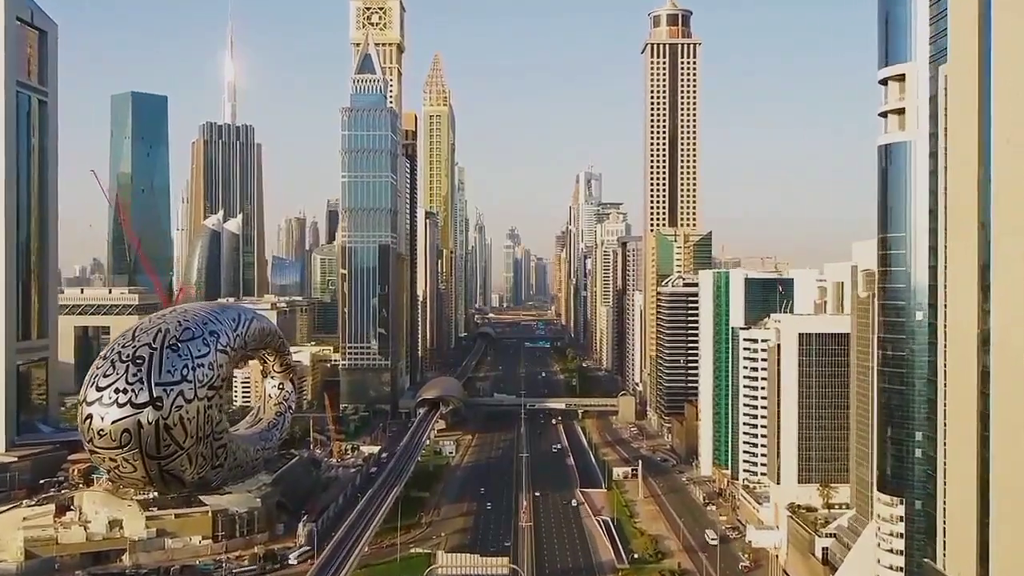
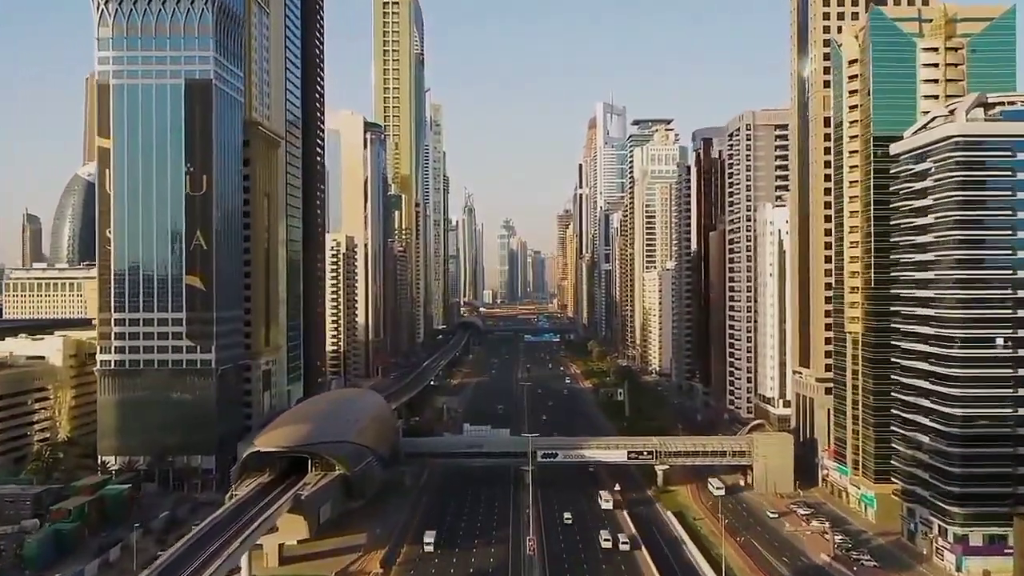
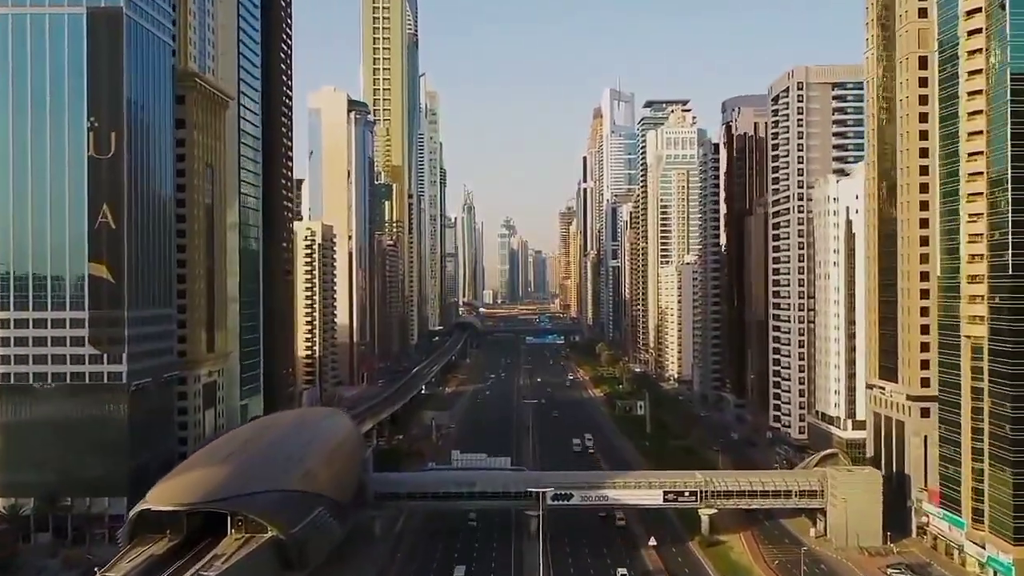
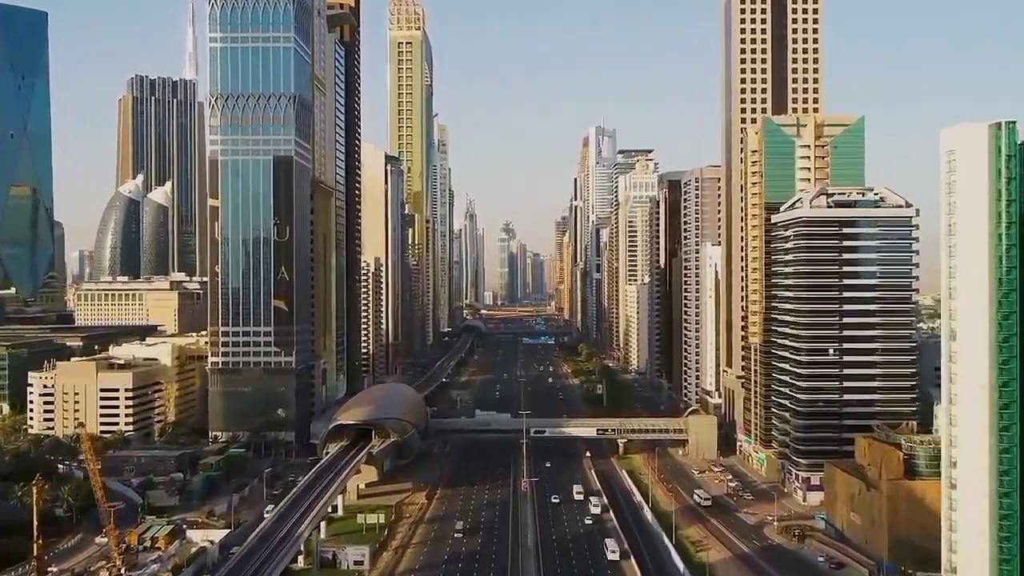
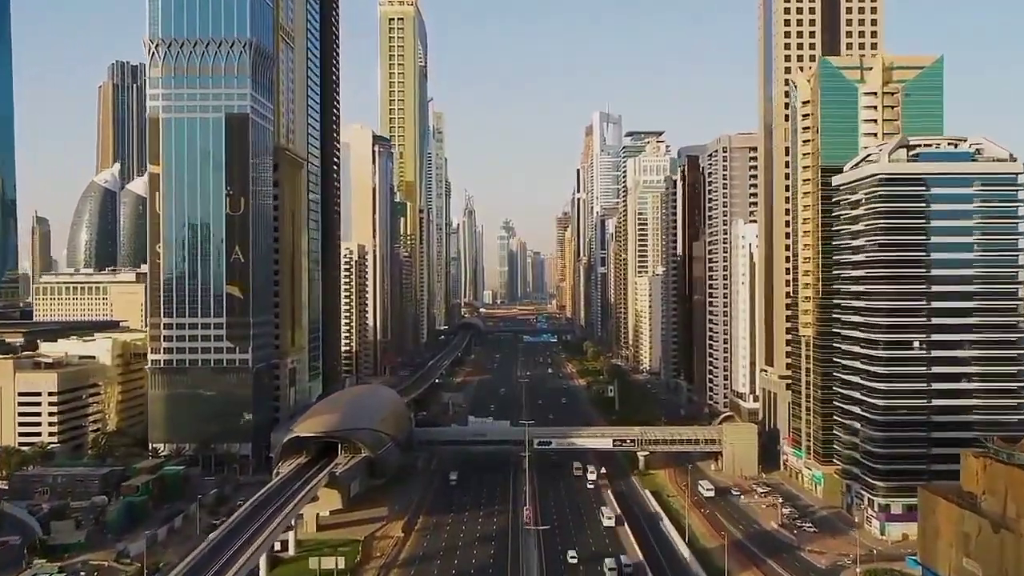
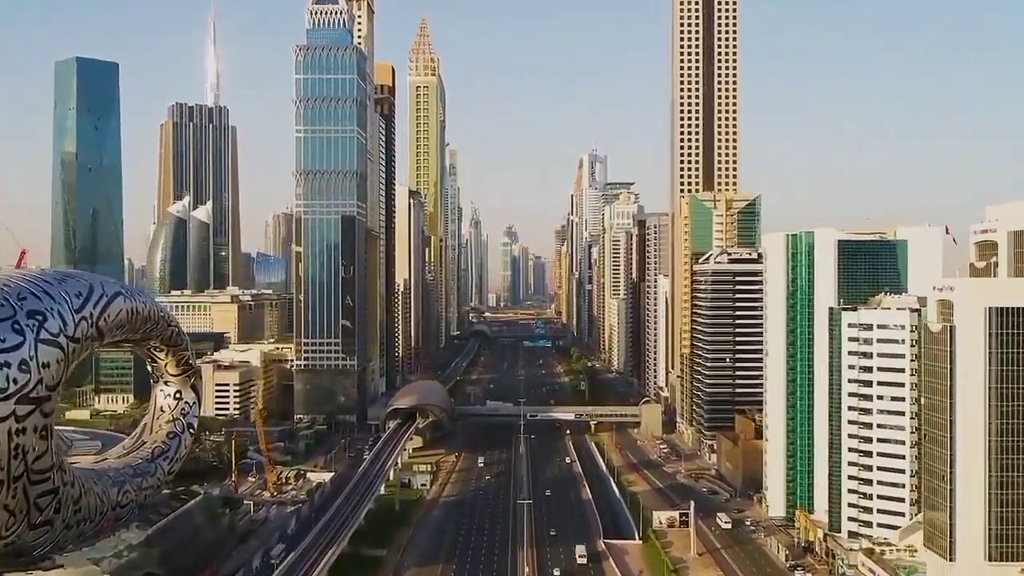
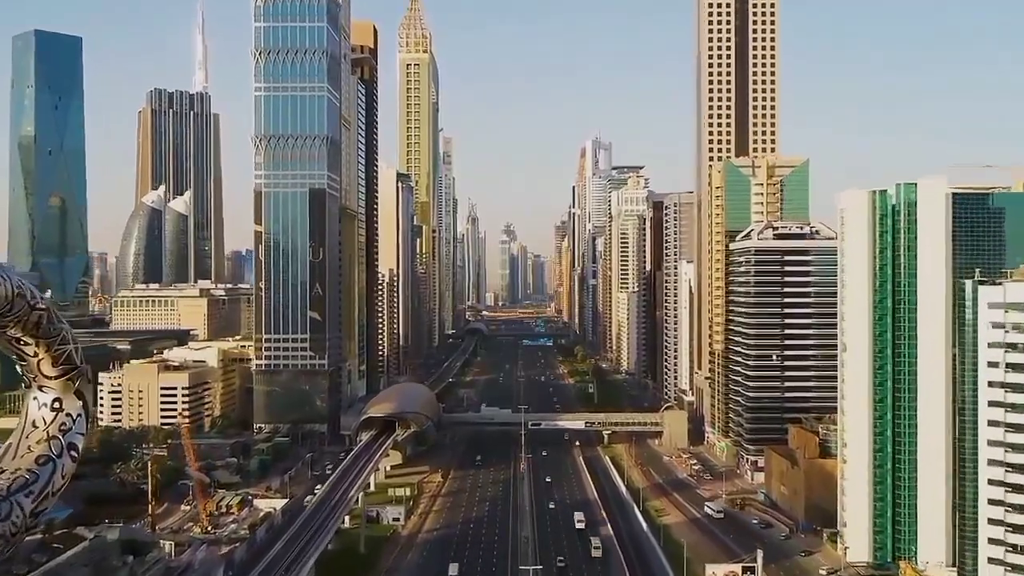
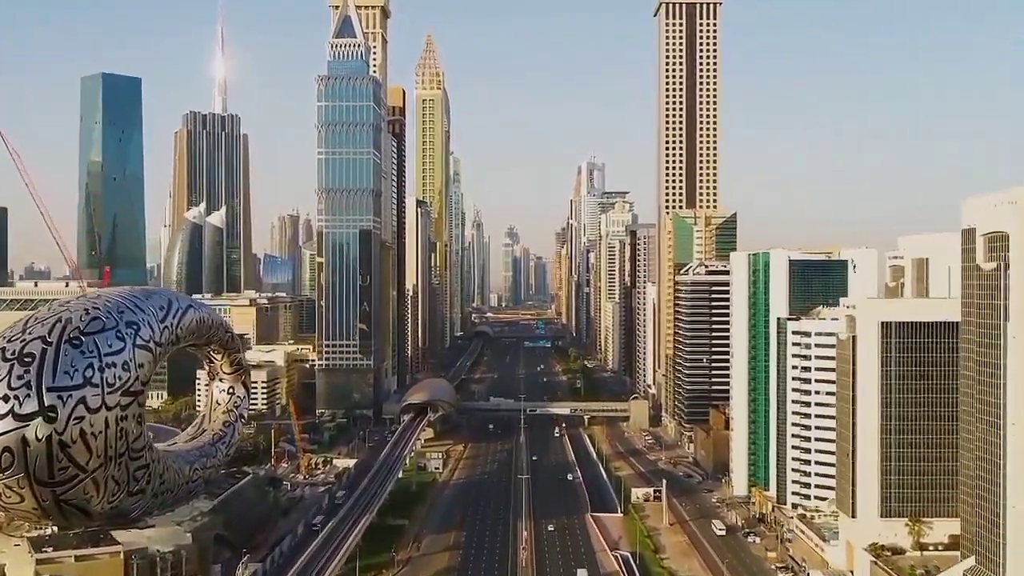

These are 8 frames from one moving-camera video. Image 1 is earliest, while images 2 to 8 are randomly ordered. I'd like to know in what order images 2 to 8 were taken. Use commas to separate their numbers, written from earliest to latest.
8, 6, 7, 4, 5, 2, 3
